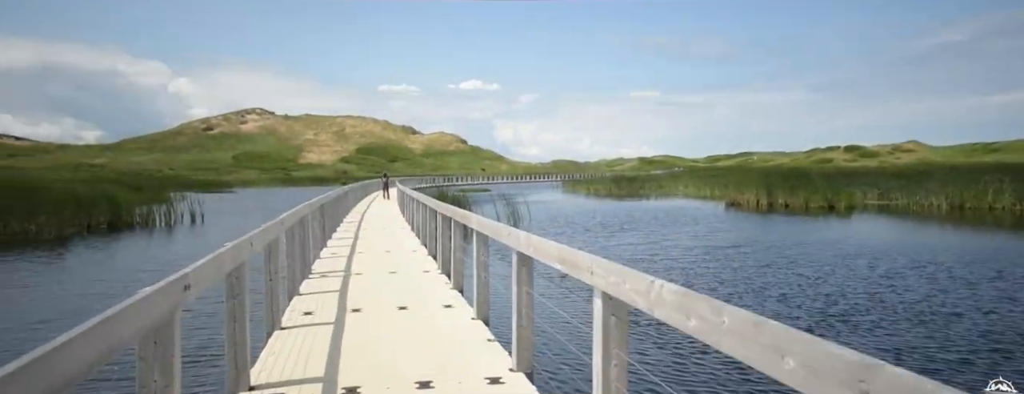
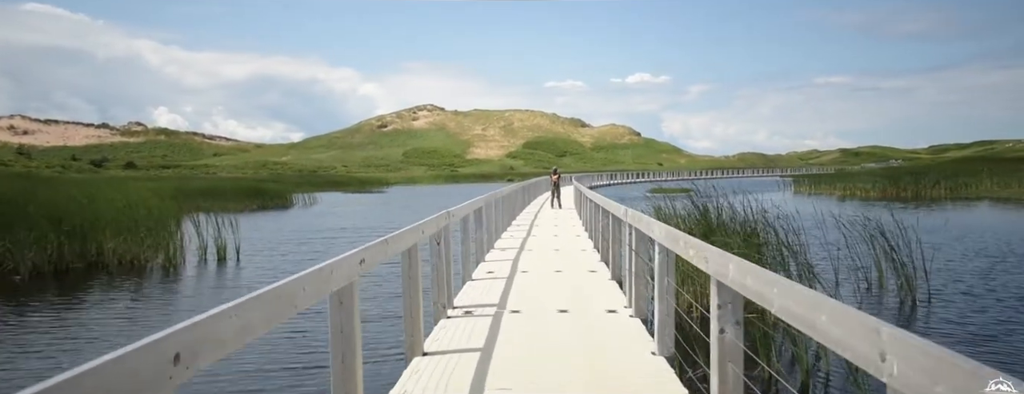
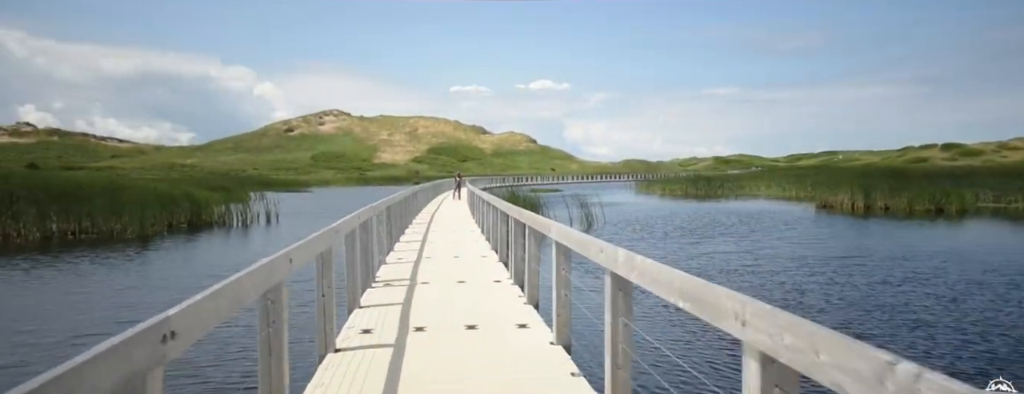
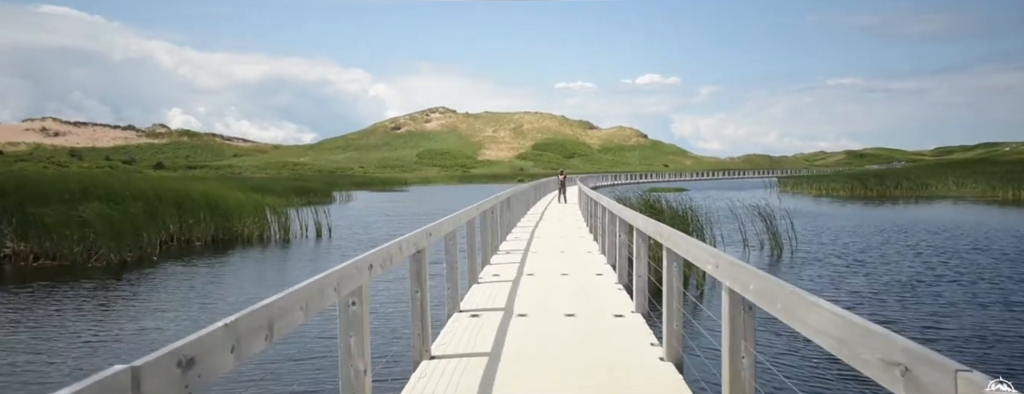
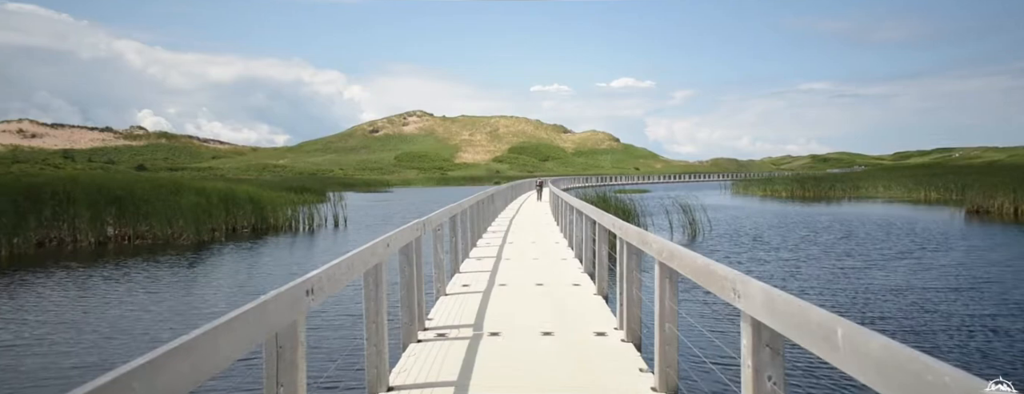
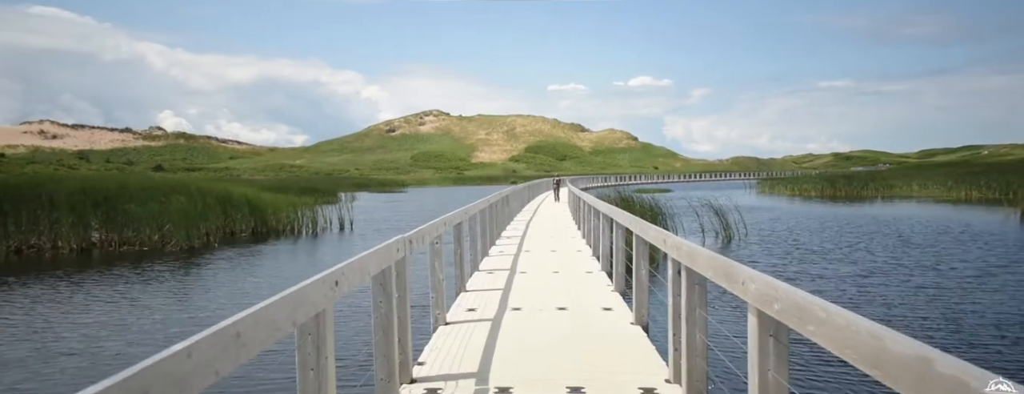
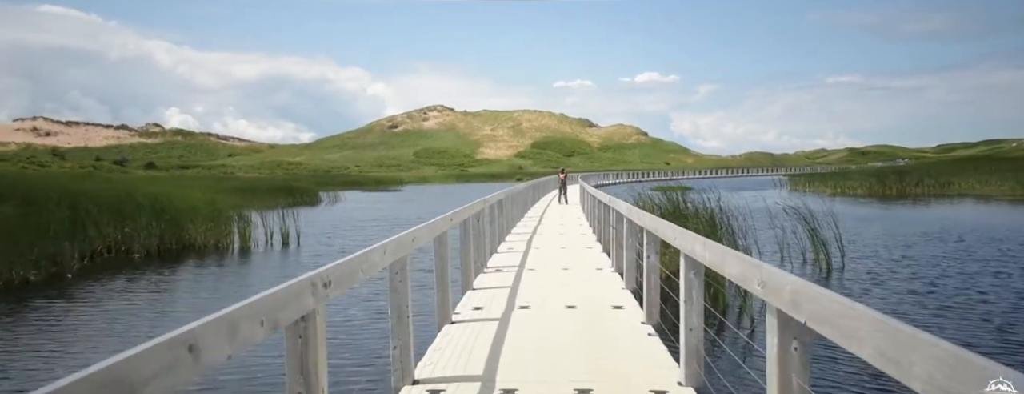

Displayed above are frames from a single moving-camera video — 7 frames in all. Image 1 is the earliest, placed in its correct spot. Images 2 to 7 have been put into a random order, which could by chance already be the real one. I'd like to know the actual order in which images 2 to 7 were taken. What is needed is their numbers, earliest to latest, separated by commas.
3, 5, 6, 4, 7, 2
